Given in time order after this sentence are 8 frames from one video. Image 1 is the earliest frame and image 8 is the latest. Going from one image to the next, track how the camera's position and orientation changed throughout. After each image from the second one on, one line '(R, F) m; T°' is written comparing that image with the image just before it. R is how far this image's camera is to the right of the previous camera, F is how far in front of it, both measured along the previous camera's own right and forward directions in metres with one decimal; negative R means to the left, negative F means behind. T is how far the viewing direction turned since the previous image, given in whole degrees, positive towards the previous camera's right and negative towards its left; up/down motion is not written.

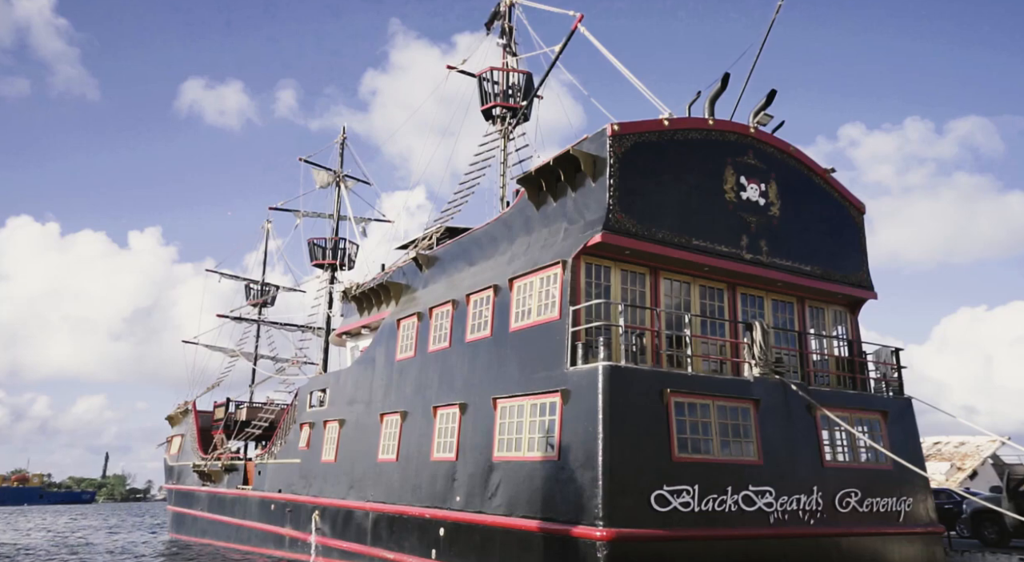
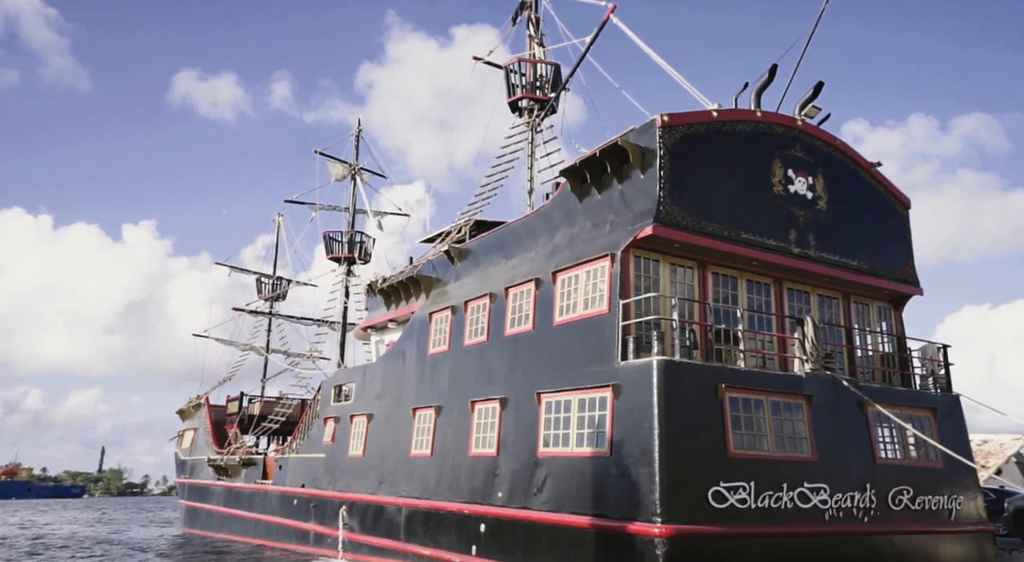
(-0.8, +0.2) m; 0°
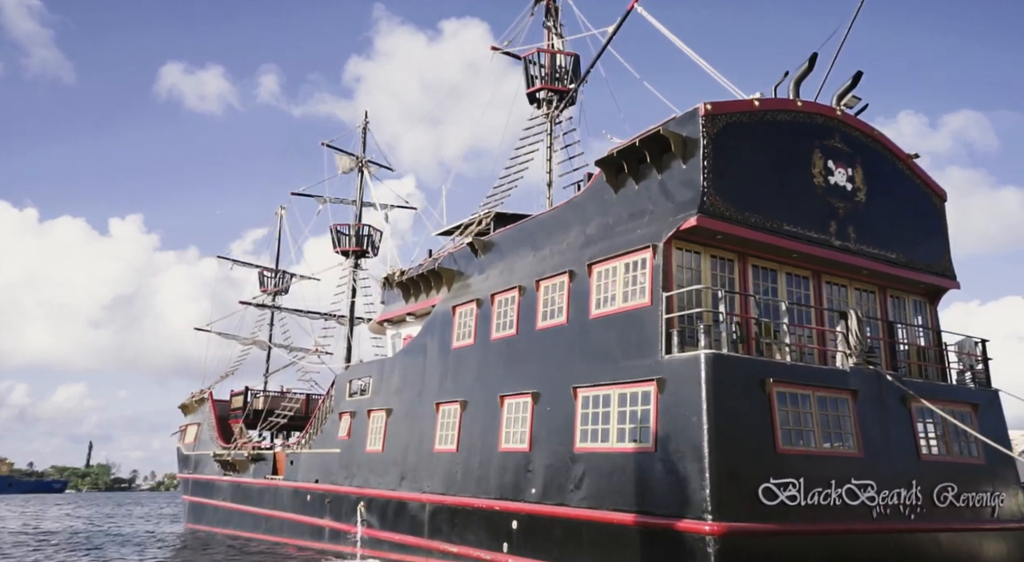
(-0.7, +0.3) m; 0°
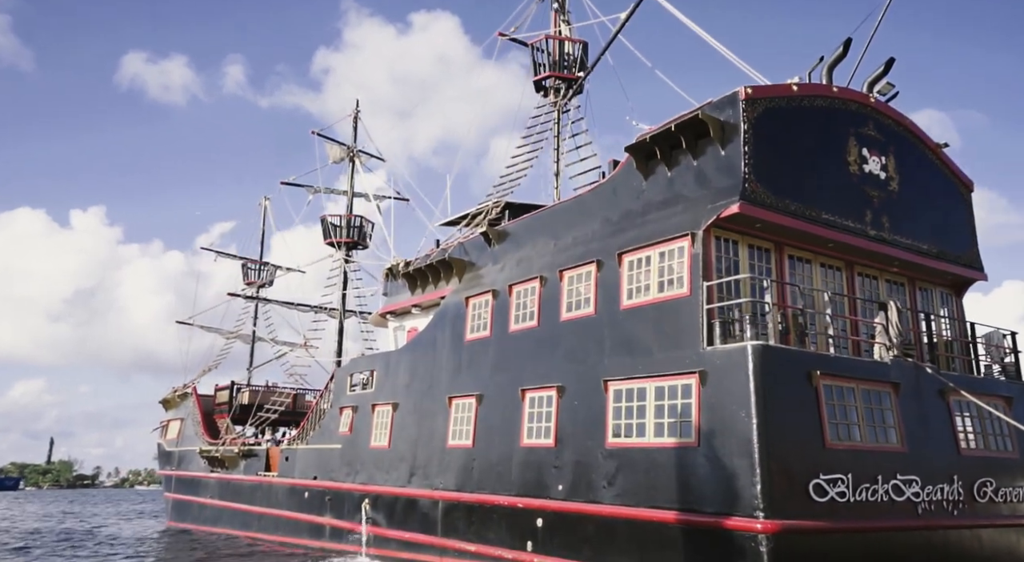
(-0.9, +0.5) m; +2°
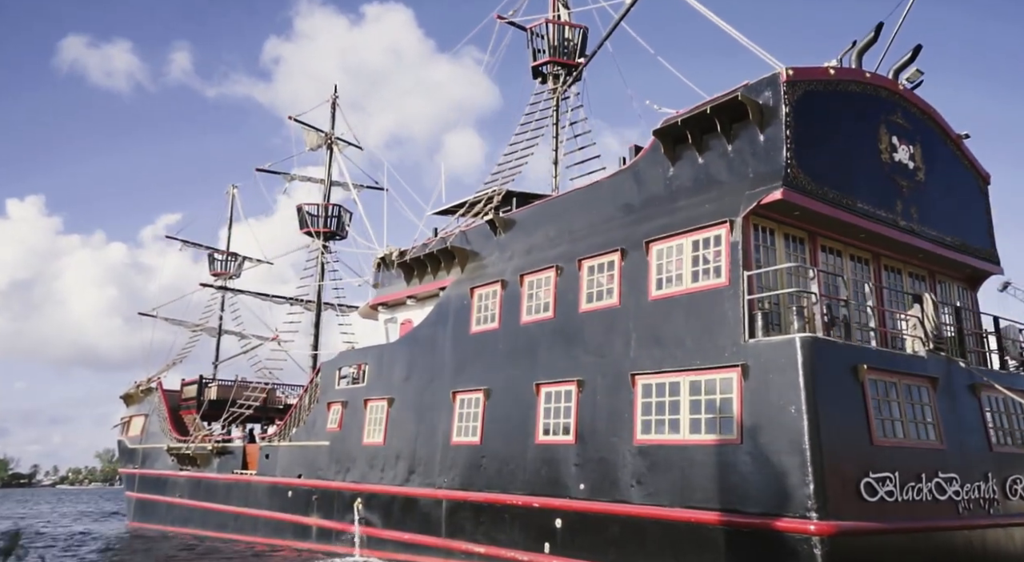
(-1.0, +0.7) m; +3°
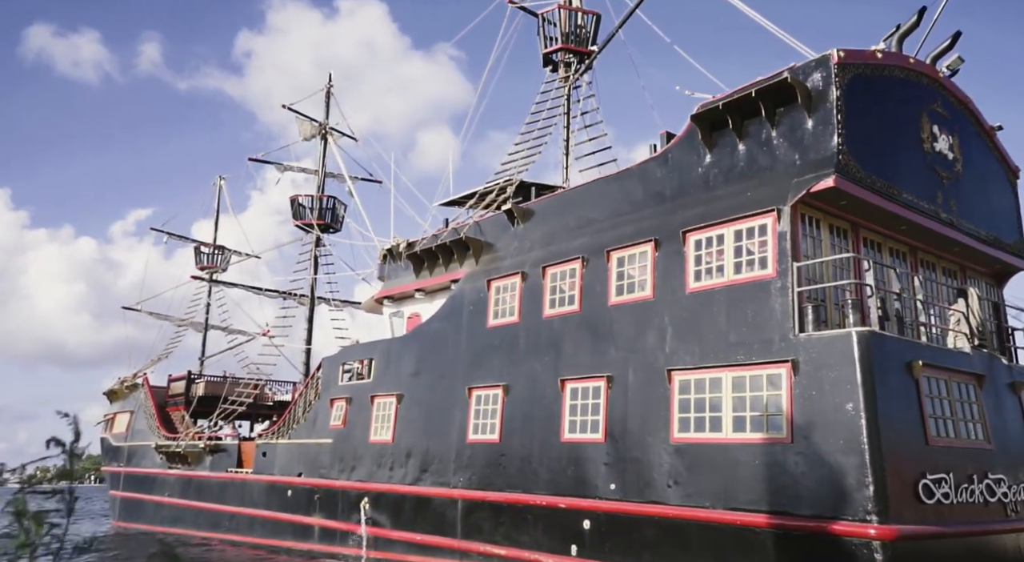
(-0.8, +0.6) m; +1°
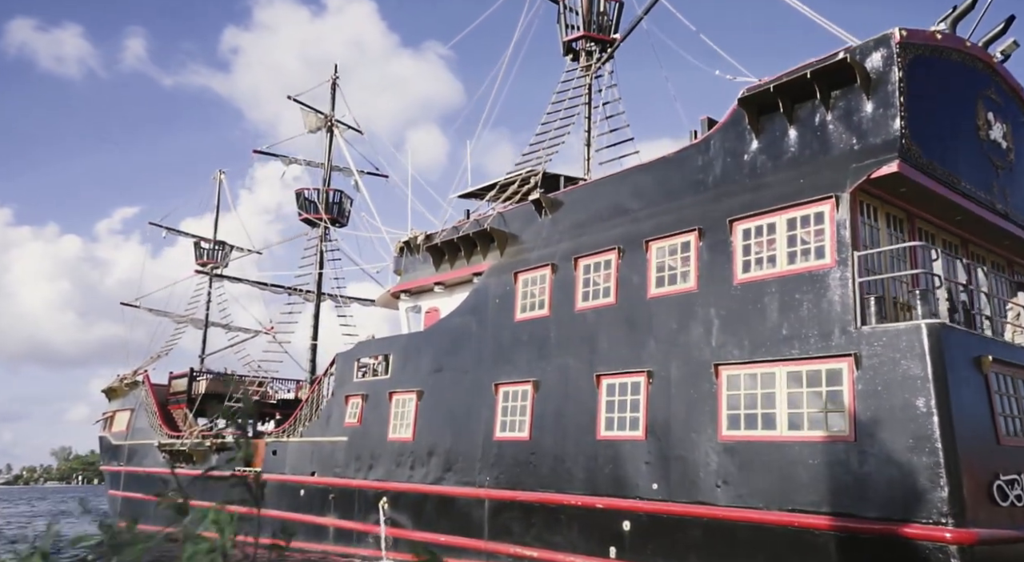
(-0.7, +0.5) m; 0°
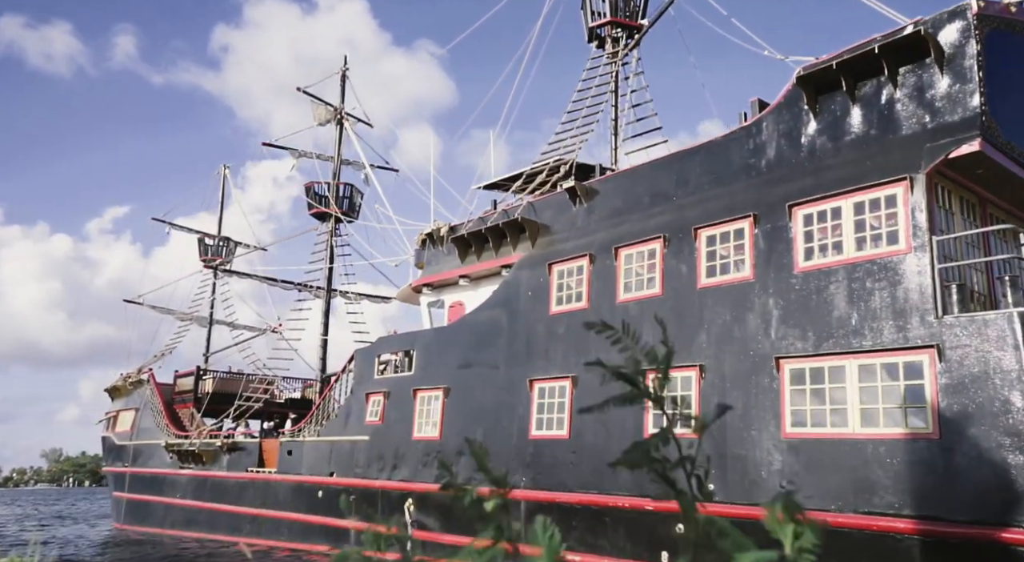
(-0.7, +0.6) m; 0°
